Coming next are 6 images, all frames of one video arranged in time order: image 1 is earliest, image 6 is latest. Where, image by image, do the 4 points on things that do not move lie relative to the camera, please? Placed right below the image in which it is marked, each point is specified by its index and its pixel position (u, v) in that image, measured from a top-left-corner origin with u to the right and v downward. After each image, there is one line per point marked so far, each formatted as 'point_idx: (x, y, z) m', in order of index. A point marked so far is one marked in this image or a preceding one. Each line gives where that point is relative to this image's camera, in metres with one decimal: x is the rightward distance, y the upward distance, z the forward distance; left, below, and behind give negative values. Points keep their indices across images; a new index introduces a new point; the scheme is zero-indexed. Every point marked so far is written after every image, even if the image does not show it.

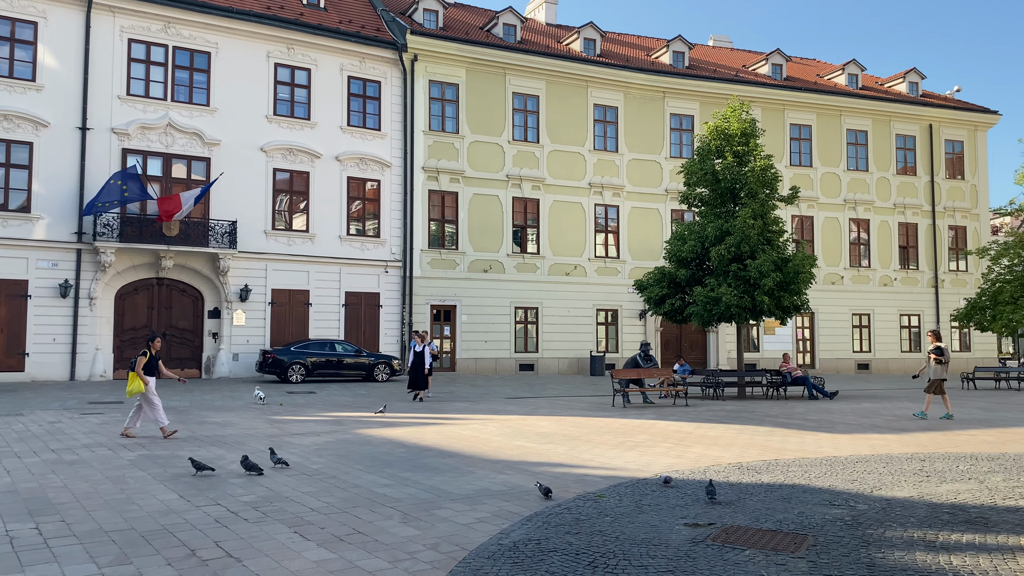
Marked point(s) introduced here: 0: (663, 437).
0: (+2.1, -2.1, +12.1) m
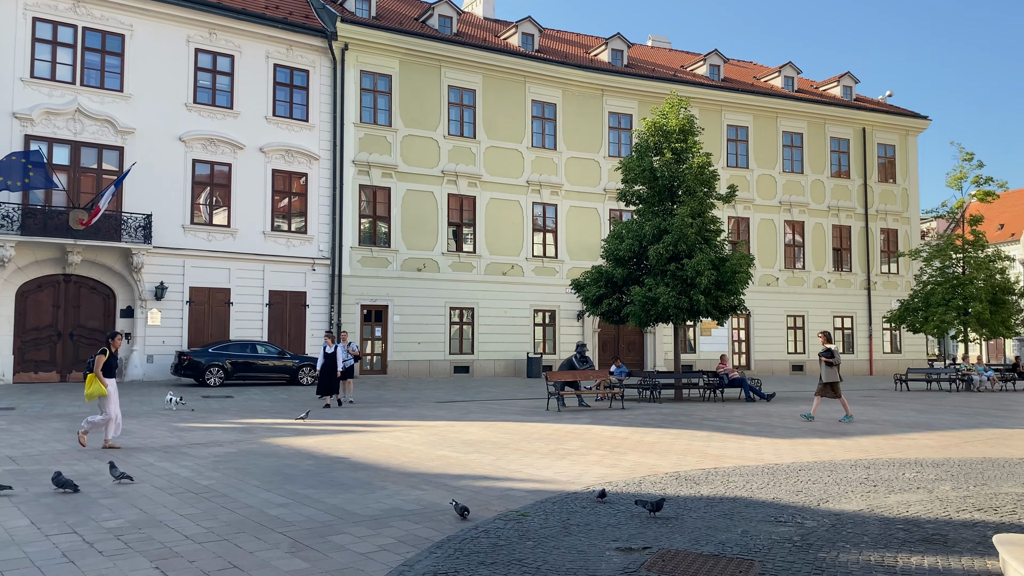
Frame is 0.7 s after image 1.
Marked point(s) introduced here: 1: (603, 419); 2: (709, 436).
0: (+1.1, -2.1, +11.3) m
1: (+1.6, -2.3, +14.8) m
2: (+2.9, -2.2, +12.4) m
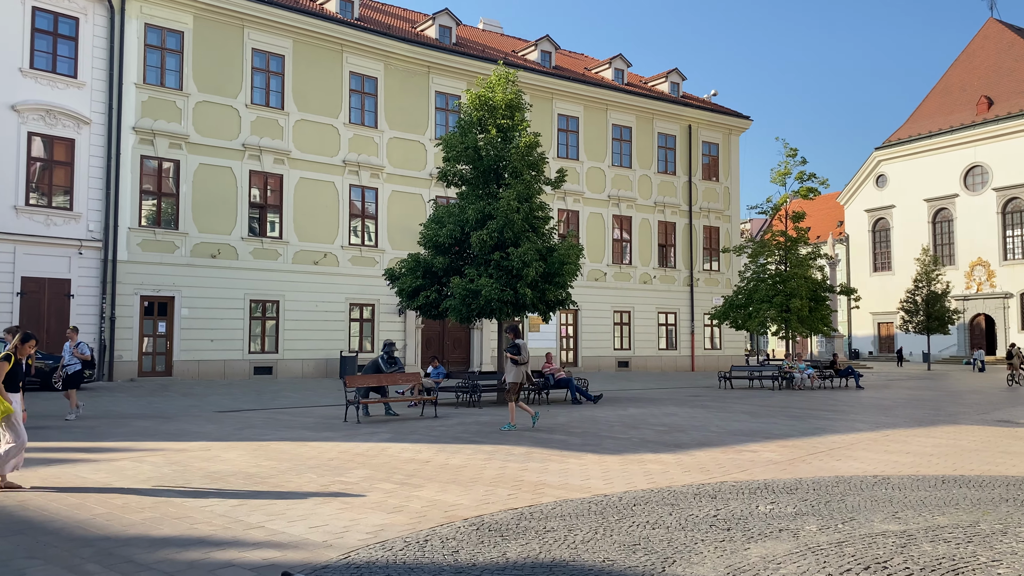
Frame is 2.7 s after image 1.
0: (-1.3, -1.9, +8.9) m
1: (-1.5, -2.1, +12.4) m
2: (+0.2, -2.0, +10.4) m
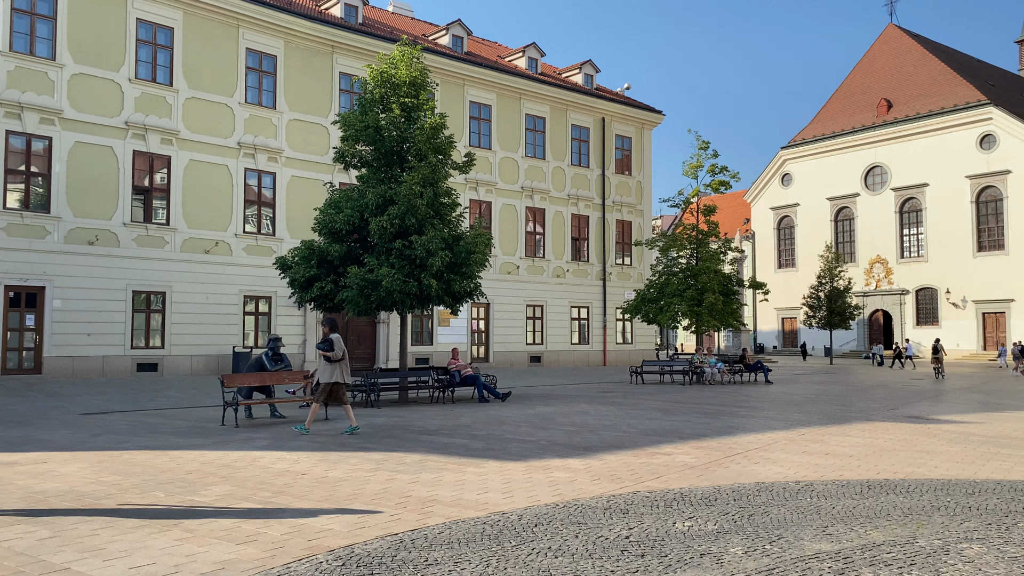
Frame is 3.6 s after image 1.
0: (-2.4, -1.8, +7.6) m
1: (-2.9, -2.0, +11.1) m
2: (-1.0, -1.9, +9.2) m
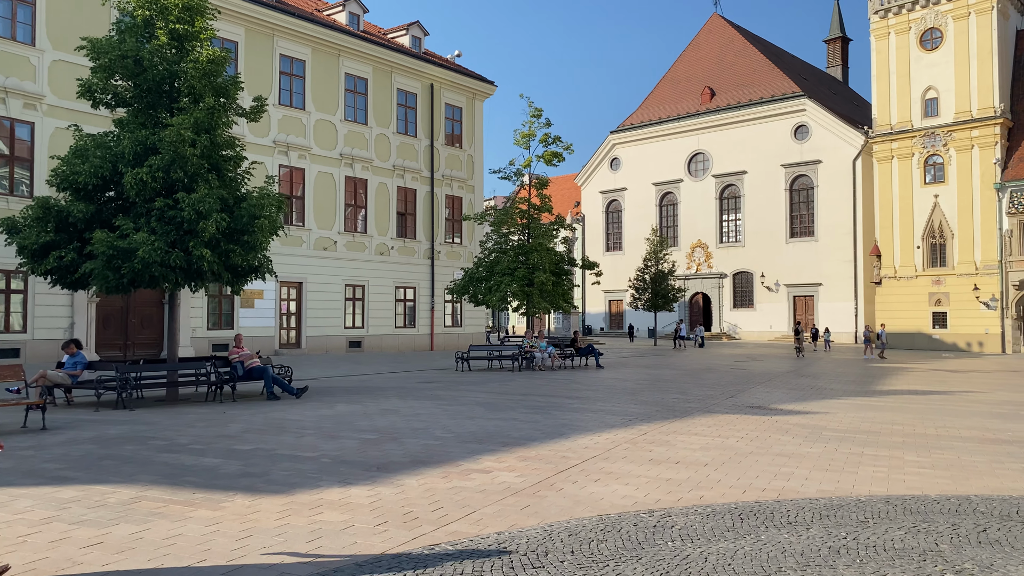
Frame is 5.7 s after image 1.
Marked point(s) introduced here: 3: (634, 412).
0: (-3.9, -1.6, +4.6) m
1: (-5.1, -1.6, +7.8) m
2: (-2.9, -1.6, +6.4) m
3: (+2.0, -2.0, +13.5) m
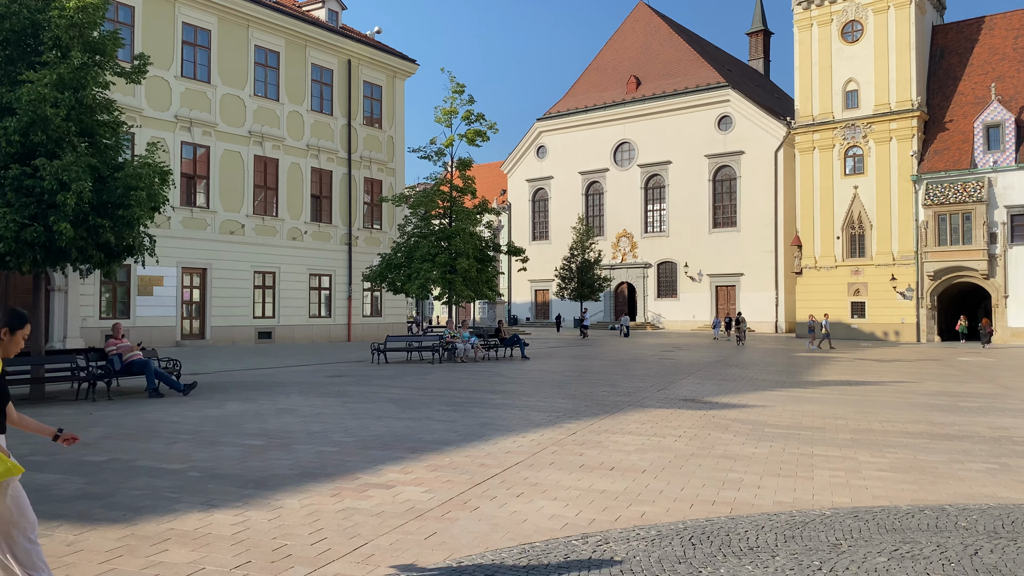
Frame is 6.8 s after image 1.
0: (-4.3, -1.4, +3.0) m
1: (-5.8, -1.5, +6.1) m
2: (-3.5, -1.5, +4.9) m
3: (+0.7, -1.8, +12.4) m
